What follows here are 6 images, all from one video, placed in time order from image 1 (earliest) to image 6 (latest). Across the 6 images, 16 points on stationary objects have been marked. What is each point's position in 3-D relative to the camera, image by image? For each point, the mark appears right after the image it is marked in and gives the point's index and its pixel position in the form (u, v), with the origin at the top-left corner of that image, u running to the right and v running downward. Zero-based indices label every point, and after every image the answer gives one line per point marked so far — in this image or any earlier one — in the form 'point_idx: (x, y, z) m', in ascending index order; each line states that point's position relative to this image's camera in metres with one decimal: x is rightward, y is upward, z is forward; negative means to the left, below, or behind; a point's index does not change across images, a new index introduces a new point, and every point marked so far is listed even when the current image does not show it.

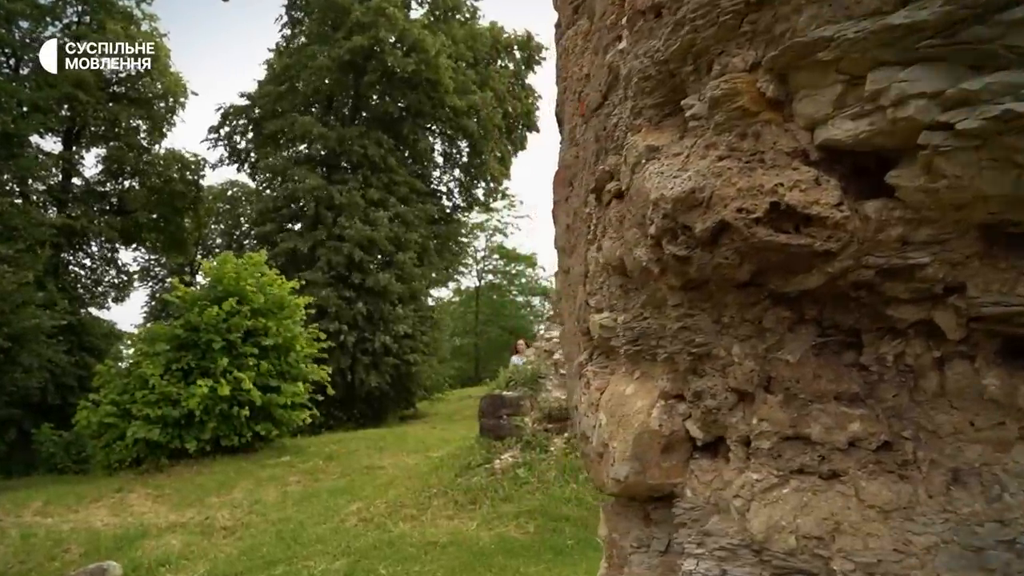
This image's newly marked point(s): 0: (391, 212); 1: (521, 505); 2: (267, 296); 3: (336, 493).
0: (-3.4, +1.6, +18.4) m
1: (+0.1, -1.9, +6.1) m
2: (-4.3, -0.2, +12.5) m
3: (-2.2, -2.5, +8.7) m
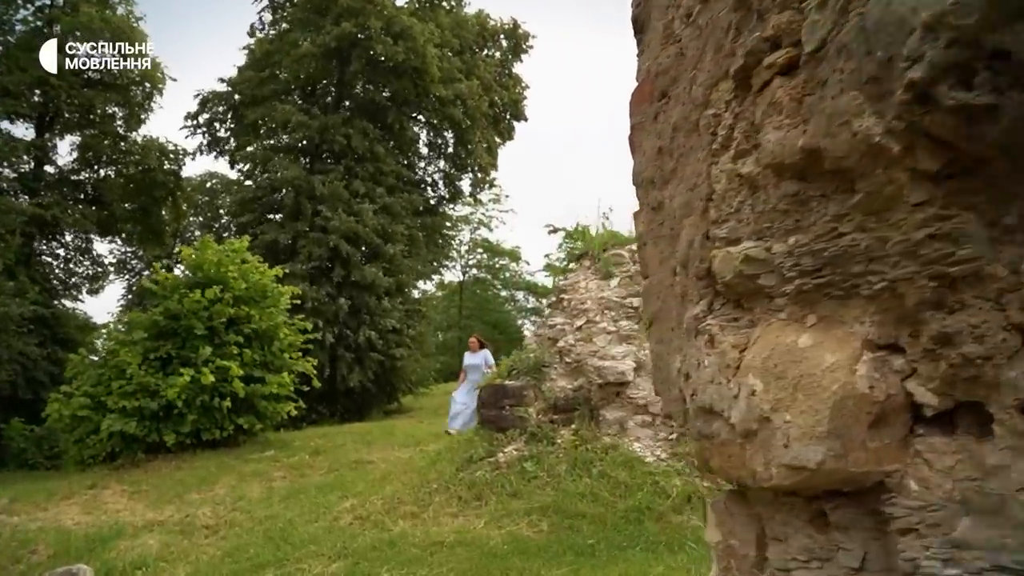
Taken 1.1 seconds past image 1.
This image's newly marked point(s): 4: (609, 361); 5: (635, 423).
0: (-3.6, +1.9, +17.8) m
1: (+0.2, -1.7, +5.7) m
2: (-4.4, +0.1, +11.9) m
3: (-2.2, -2.3, +8.2) m
4: (+1.0, -0.7, +7.2) m
5: (+1.2, -1.3, +6.8) m
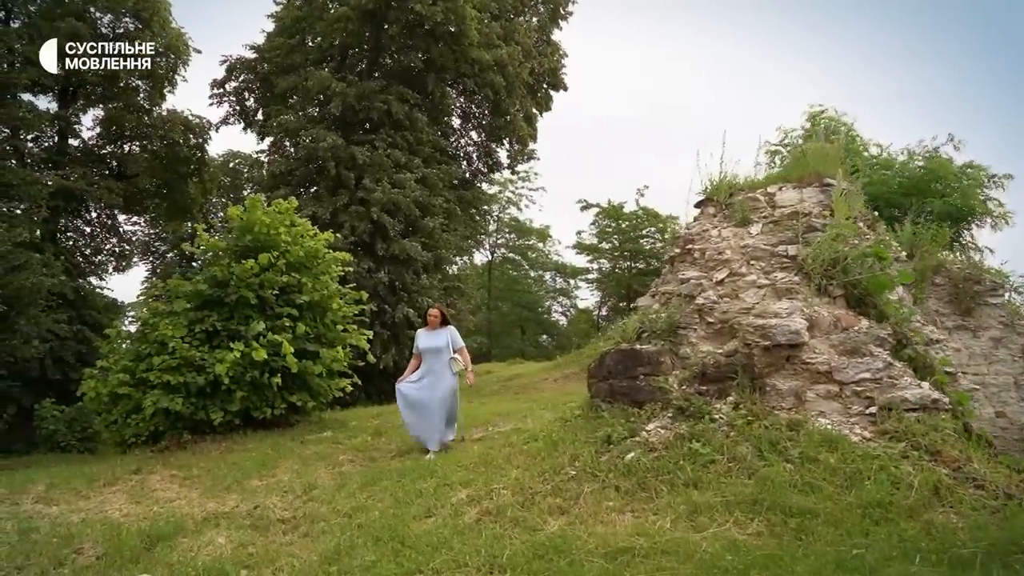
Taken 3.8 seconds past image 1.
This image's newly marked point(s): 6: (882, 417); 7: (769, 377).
0: (-2.2, +2.6, +16.5) m
1: (+1.3, -1.2, +4.3) m
2: (-3.2, +0.6, +10.7) m
3: (-1.0, -1.8, +6.9) m
4: (+2.2, -0.3, +5.8) m
5: (+2.3, -0.8, +5.5) m
6: (+2.7, -0.9, +5.2) m
7: (+2.1, -0.7, +5.7) m
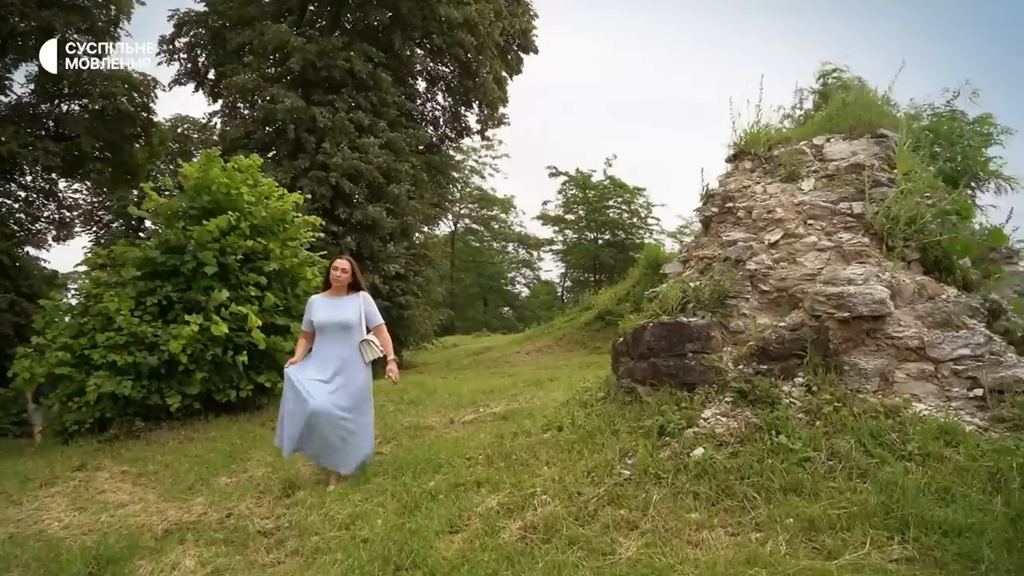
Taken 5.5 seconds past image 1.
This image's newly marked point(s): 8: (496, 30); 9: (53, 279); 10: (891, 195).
0: (-2.7, +3.2, +15.2) m
1: (+1.6, -1.0, +3.5) m
2: (-3.2, +1.1, +9.4) m
3: (-0.9, -1.5, +5.9) m
4: (+2.4, 0.0, +5.0) m
5: (+2.6, -0.6, +4.6) m
6: (+2.9, -0.7, +4.4) m
7: (+2.3, -0.5, +4.8) m
8: (-0.4, +7.0, +19.1) m
9: (-8.1, +0.2, +12.5) m
10: (+3.0, +0.7, +5.5) m
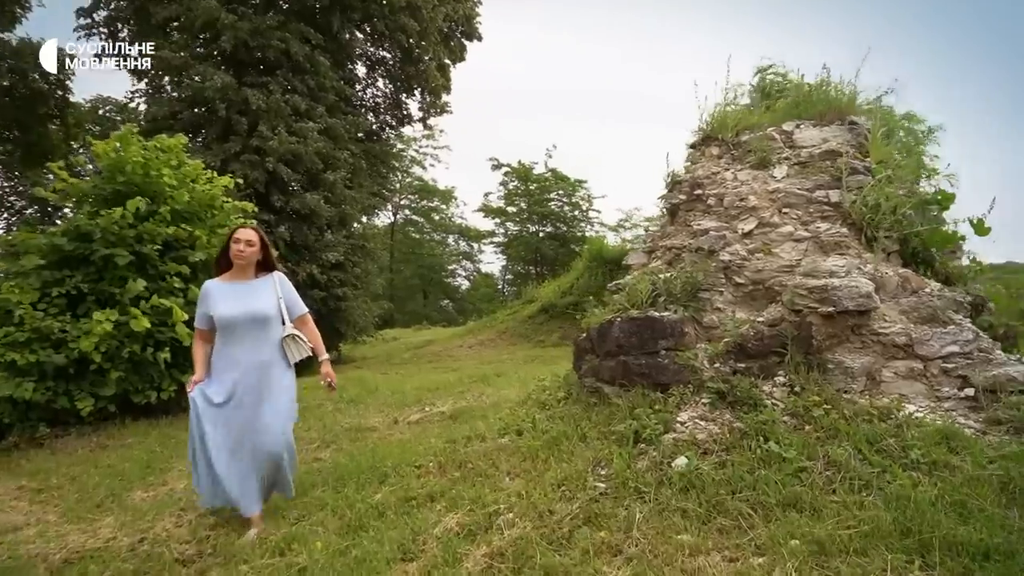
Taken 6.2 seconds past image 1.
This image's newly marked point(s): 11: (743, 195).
0: (-3.8, +3.4, +14.4) m
1: (+1.4, -1.0, +3.1) m
2: (-3.9, +1.2, +8.6) m
3: (-1.2, -1.4, +5.3) m
4: (+2.1, +0.1, +4.6) m
5: (+2.3, -0.5, +4.3) m
6: (+2.7, -0.7, +4.1) m
7: (+2.0, -0.4, +4.5) m
8: (-1.8, +7.2, +18.4) m
9: (-8.9, +0.3, +11.3) m
10: (+2.6, +0.8, +5.3) m
11: (+1.8, +0.7, +5.6) m
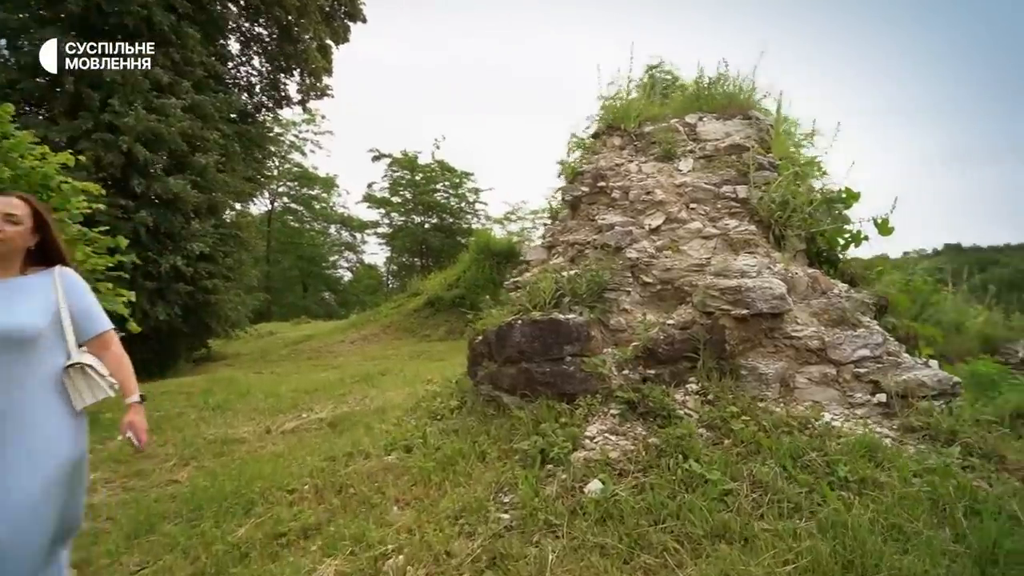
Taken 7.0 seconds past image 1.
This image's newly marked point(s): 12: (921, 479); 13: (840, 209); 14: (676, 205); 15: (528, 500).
0: (-5.9, +3.5, +13.1) m
1: (+1.0, -1.0, +2.8) m
2: (-5.1, +1.2, +7.3) m
3: (-1.9, -1.4, +4.6) m
4: (+1.4, 0.0, +4.4) m
5: (+1.7, -0.5, +4.1) m
6: (+2.1, -0.7, +4.0) m
7: (+1.4, -0.4, +4.2) m
8: (-4.6, +7.3, +17.3) m
9: (-10.5, +0.4, +9.2) m
10: (+1.9, +0.8, +5.1) m
11: (+1.0, +0.7, +5.3) m
12: (+1.8, -0.9, +3.2) m
13: (+2.3, +0.6, +5.0) m
14: (+1.2, +0.6, +5.1) m
15: (+0.1, -1.0, +3.4) m
